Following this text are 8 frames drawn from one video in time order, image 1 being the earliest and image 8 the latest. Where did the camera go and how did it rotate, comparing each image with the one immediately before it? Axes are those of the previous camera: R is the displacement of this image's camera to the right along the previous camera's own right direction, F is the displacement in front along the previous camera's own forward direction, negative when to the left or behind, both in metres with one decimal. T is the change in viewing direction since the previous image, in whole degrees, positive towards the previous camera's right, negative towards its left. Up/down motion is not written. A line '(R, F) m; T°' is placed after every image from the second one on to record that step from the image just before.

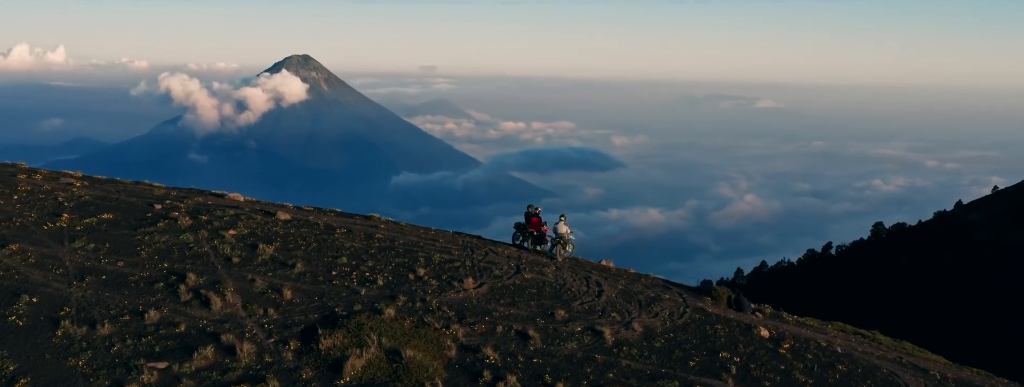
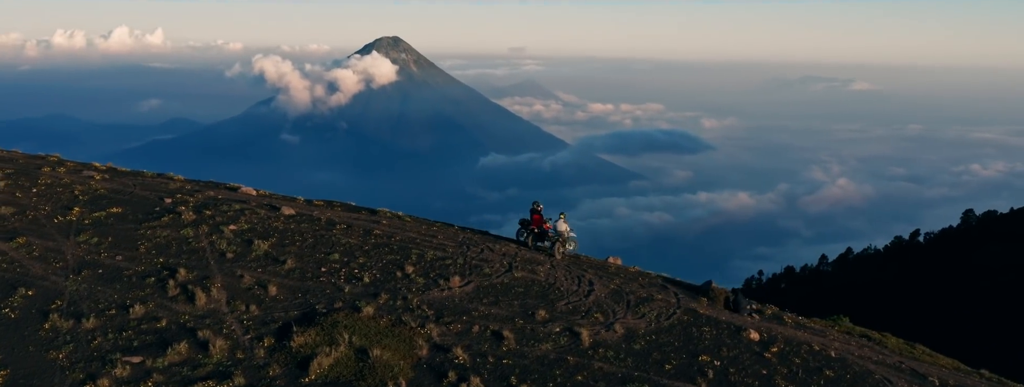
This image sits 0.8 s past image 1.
(+2.2, 0.0) m; -4°
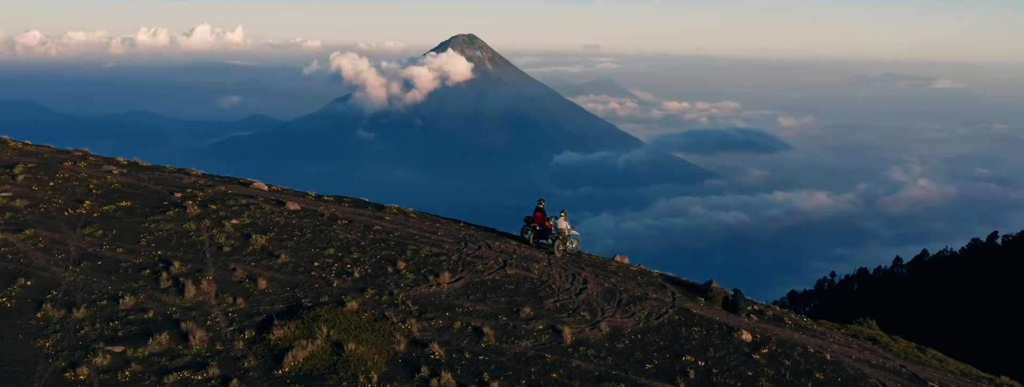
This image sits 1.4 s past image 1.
(+1.8, 0.0) m; -3°
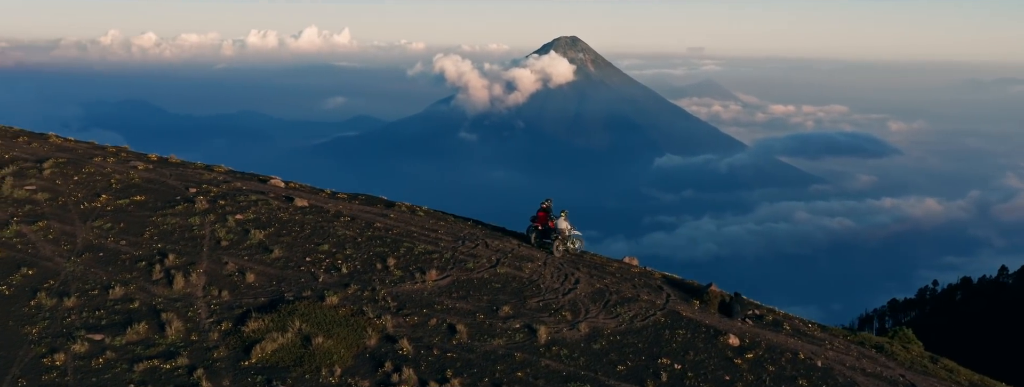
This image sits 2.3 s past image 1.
(+2.5, 0.0) m; -4°
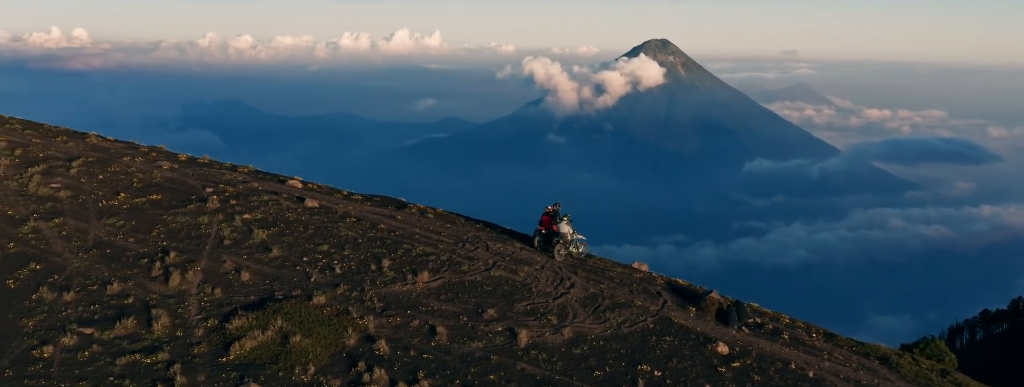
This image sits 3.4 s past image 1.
(+2.1, 0.0) m; -4°
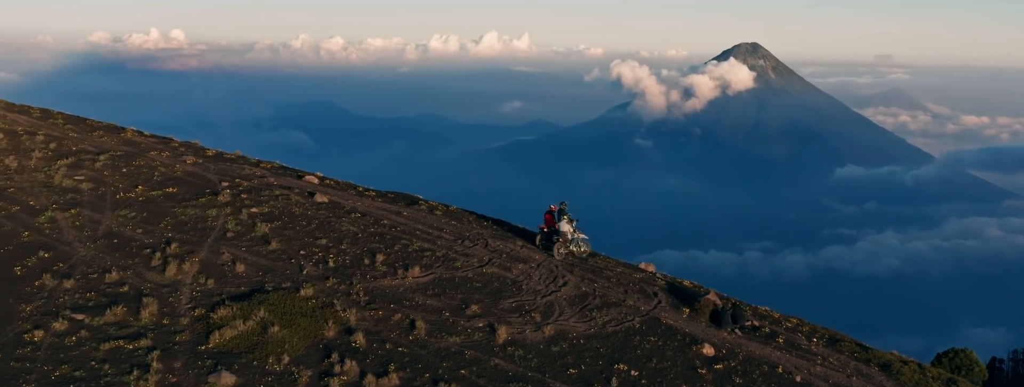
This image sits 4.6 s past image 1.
(+2.2, -0.1) m; -4°
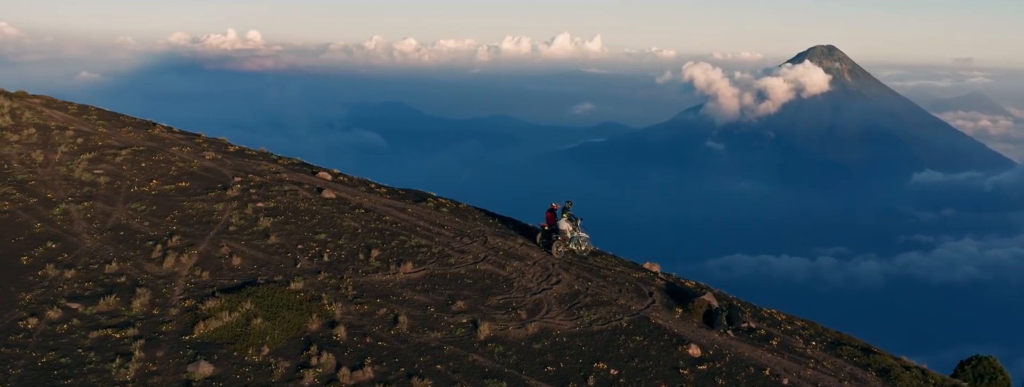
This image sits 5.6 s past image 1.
(+1.8, -0.1) m; -3°
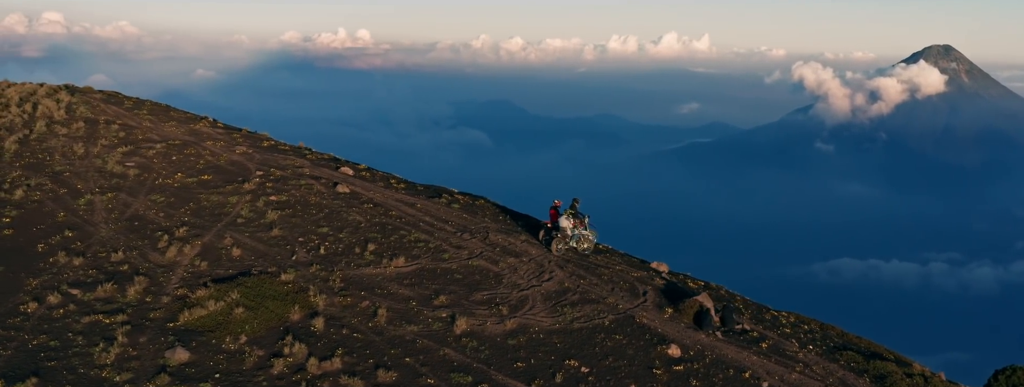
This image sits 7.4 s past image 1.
(+2.7, -0.1) m; -5°
